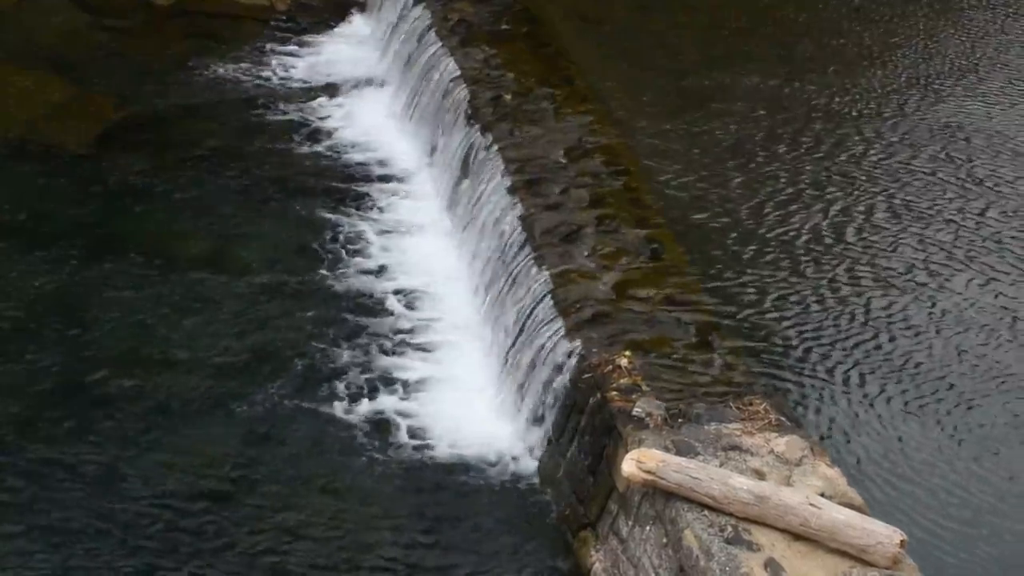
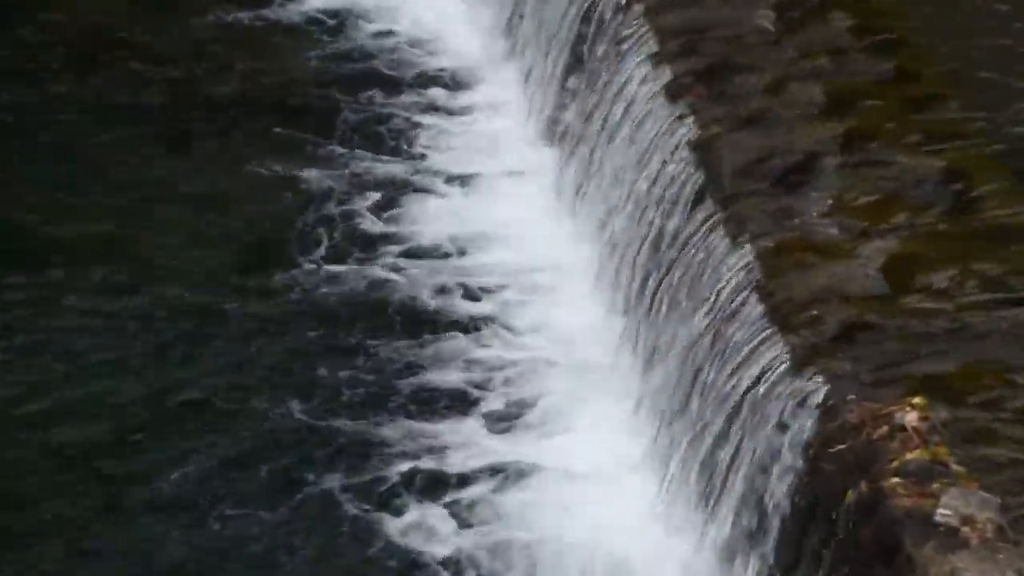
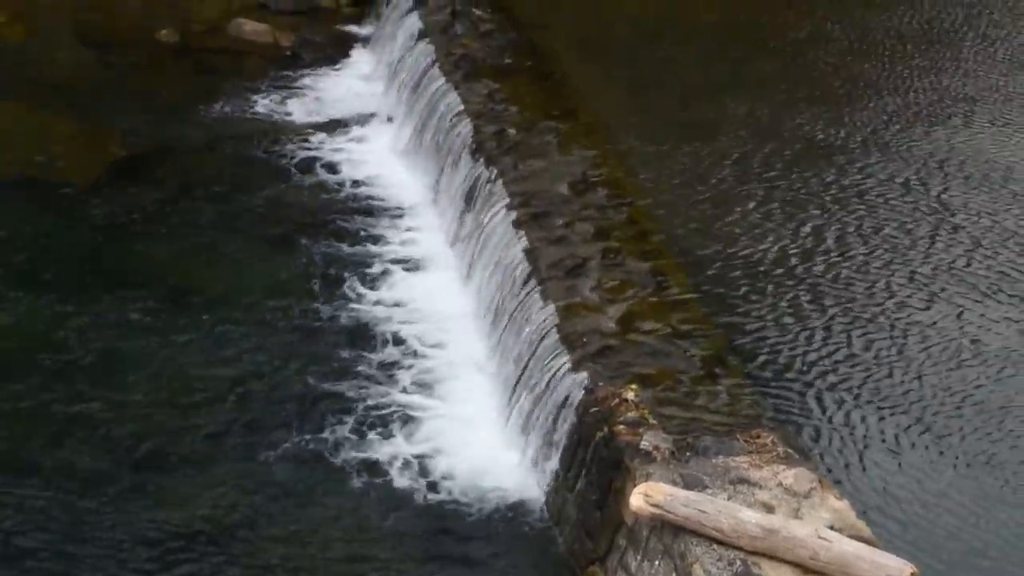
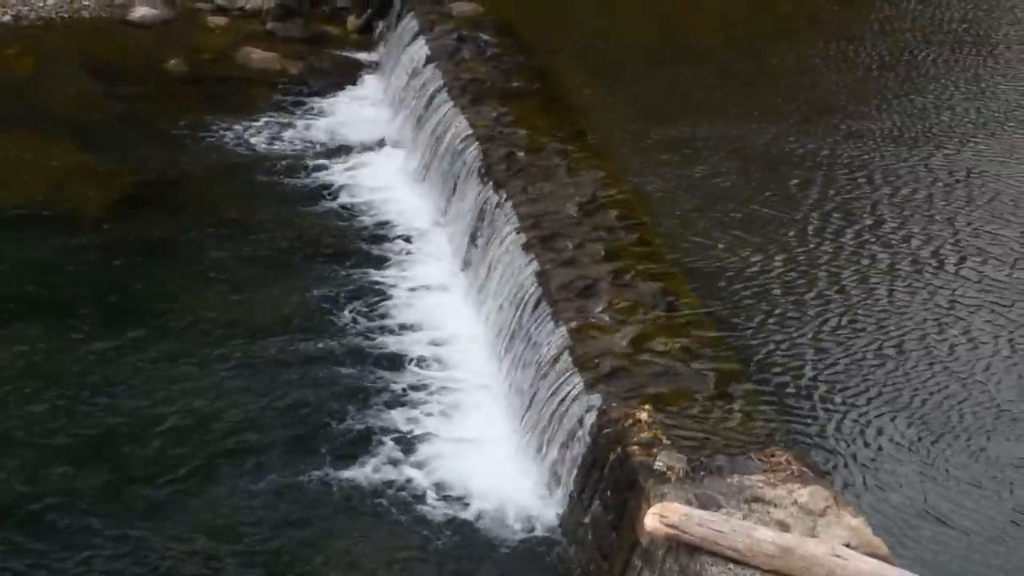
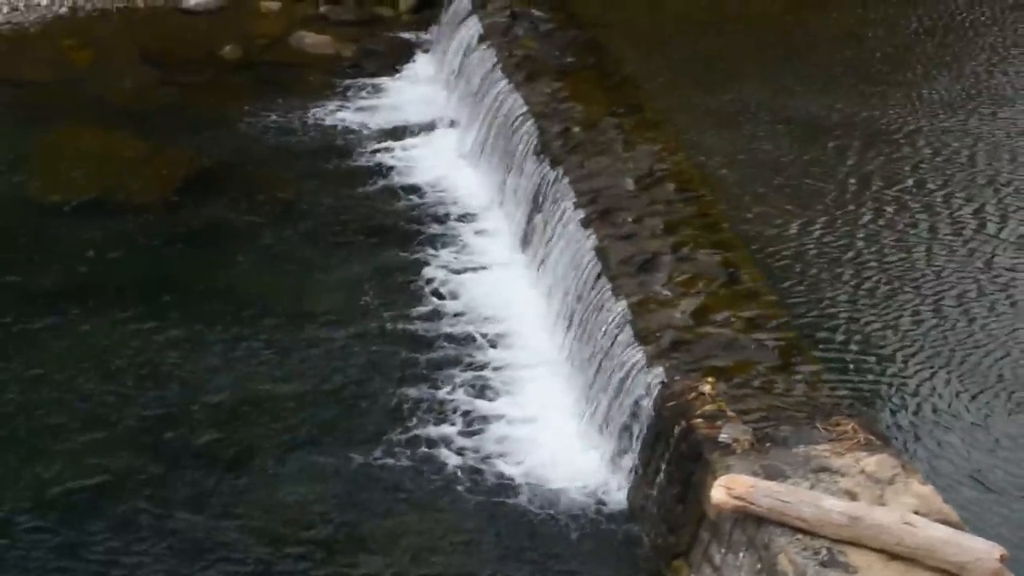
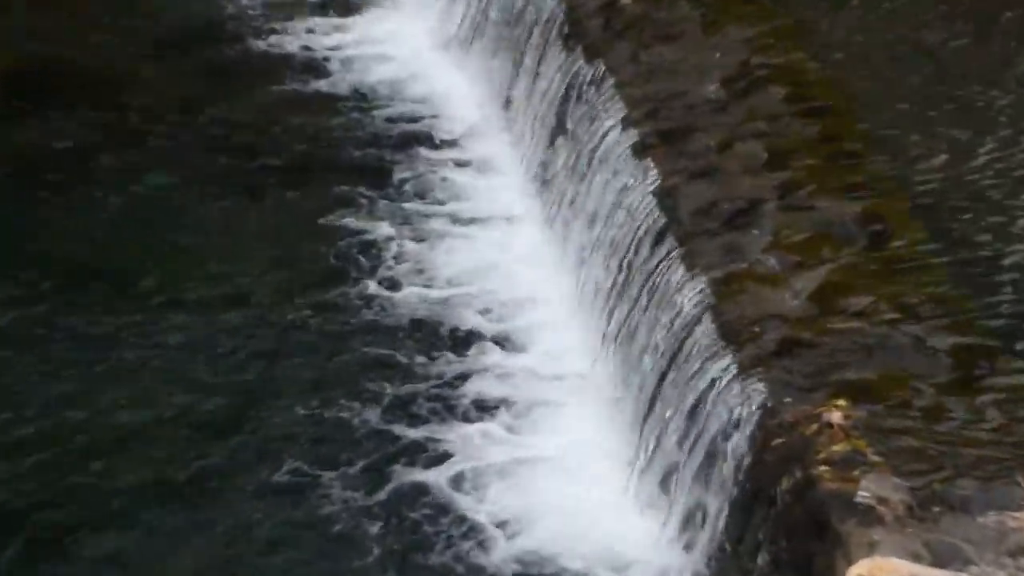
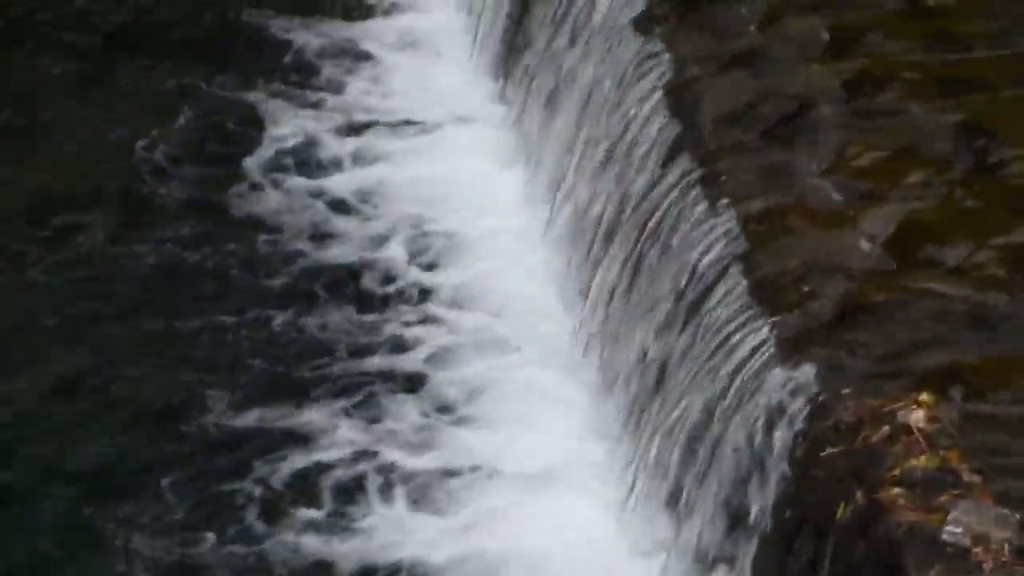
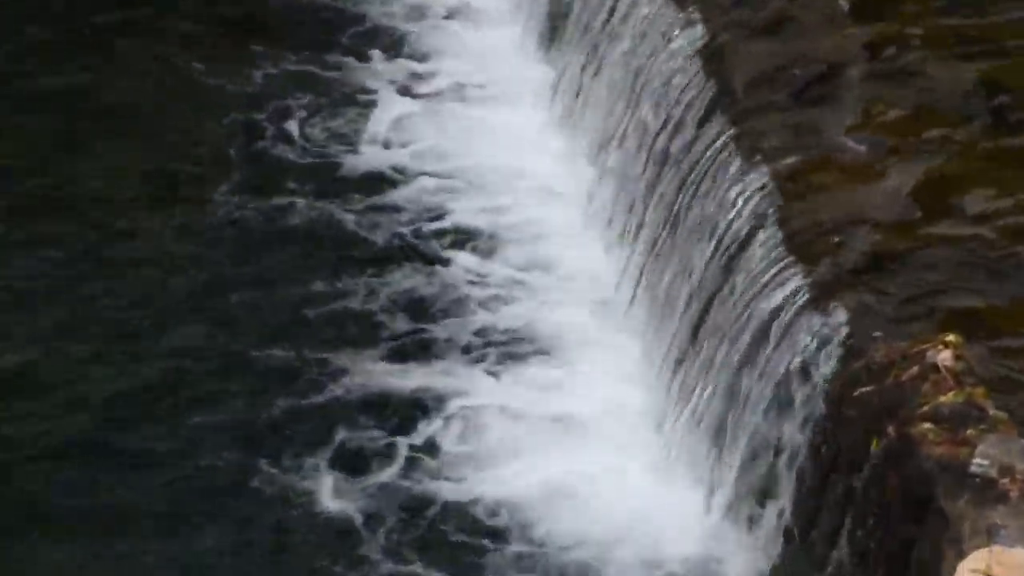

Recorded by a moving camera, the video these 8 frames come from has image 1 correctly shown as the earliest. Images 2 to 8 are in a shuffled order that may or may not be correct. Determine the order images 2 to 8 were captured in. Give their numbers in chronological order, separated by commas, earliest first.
3, 4, 5, 6, 2, 8, 7
